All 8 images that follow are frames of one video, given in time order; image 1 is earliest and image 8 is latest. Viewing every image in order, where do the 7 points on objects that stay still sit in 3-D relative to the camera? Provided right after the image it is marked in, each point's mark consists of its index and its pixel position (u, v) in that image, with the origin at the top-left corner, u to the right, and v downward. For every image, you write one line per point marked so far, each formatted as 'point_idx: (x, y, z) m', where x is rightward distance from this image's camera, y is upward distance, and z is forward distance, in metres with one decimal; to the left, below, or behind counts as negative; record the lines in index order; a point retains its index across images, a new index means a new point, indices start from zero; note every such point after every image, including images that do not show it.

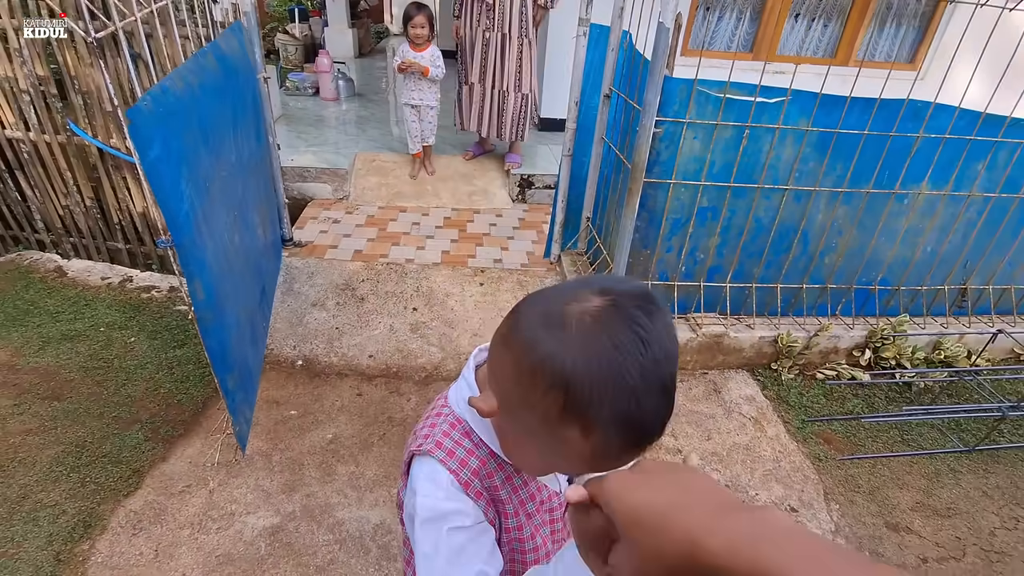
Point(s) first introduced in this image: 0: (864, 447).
0: (+1.4, -0.6, +2.1) m
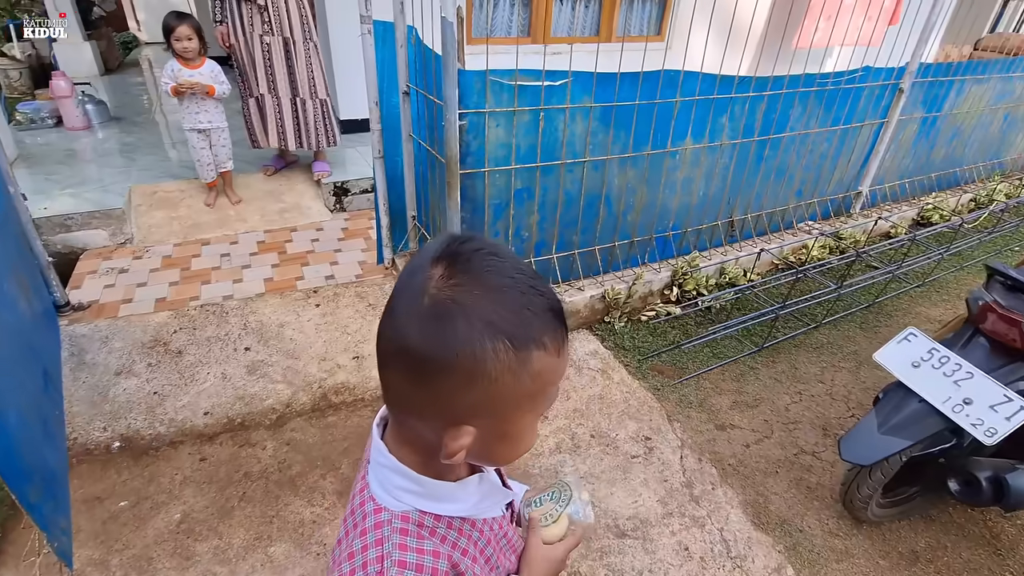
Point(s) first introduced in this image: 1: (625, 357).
0: (+0.8, -0.4, +2.5) m
1: (+0.6, -0.3, +2.6) m
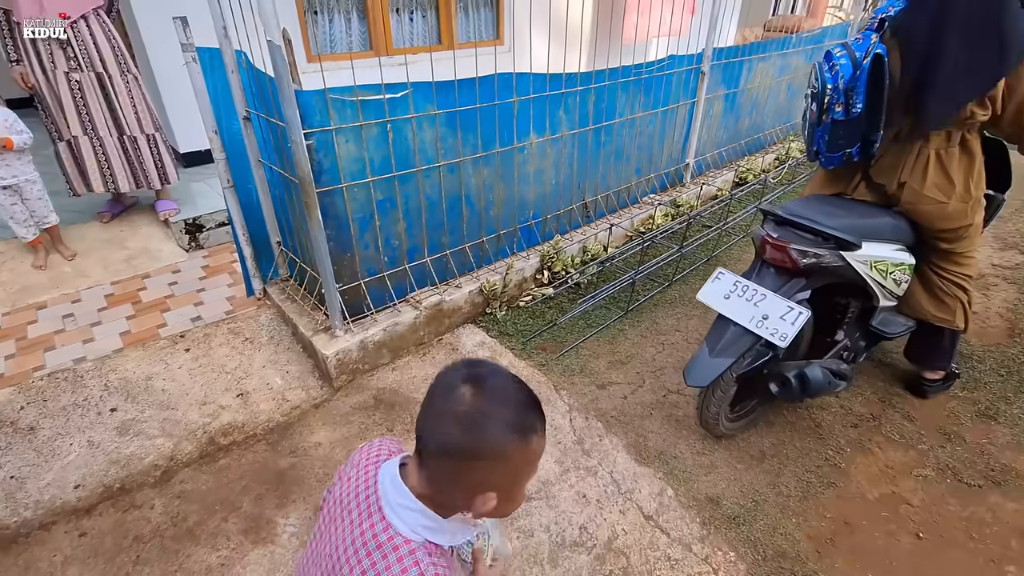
0: (+0.3, -0.3, +2.7) m
1: (0.0, -0.3, +2.7) m
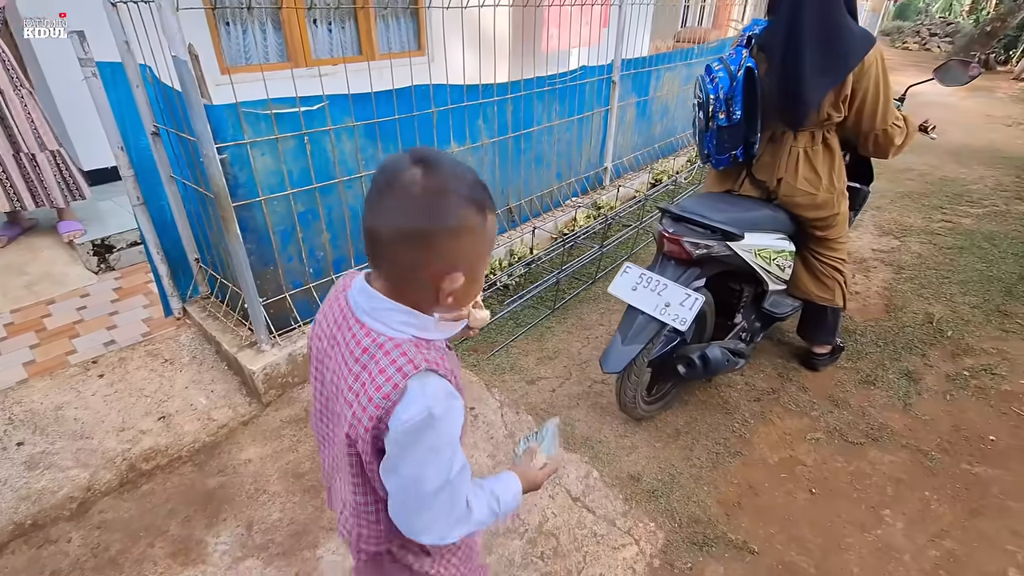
0: (-0.1, -0.3, +2.8) m
1: (-0.4, -0.3, +2.8) m
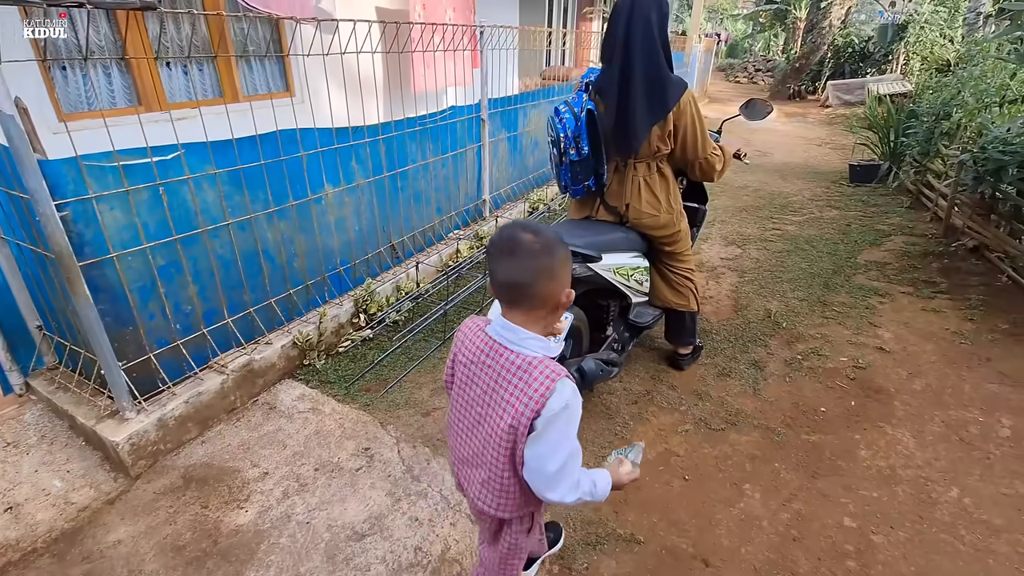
0: (-0.7, -0.5, +2.8) m
1: (-0.9, -0.5, +2.7) m
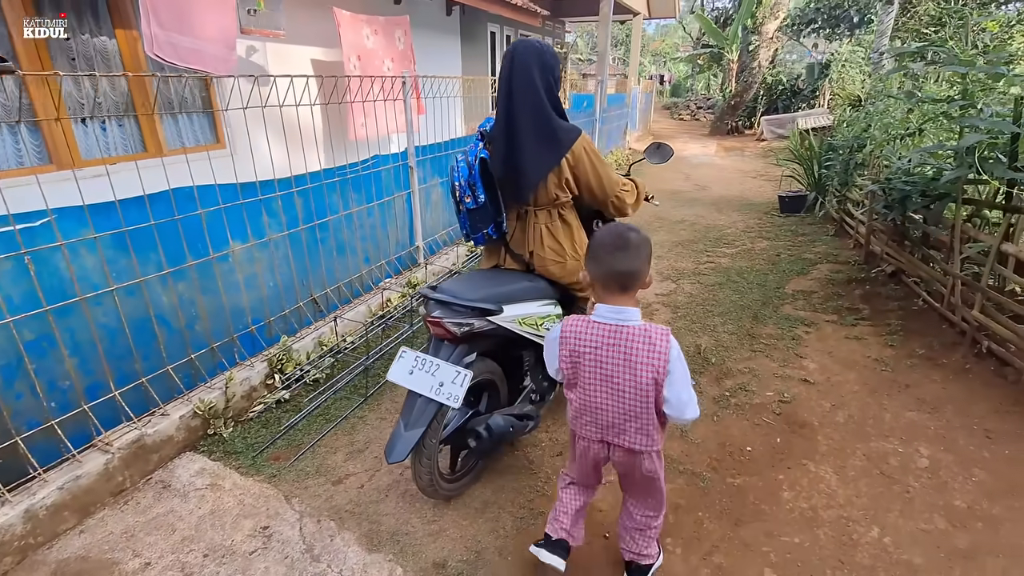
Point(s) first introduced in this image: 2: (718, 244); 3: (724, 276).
0: (-1.1, -0.8, +2.7) m
1: (-1.3, -0.8, +2.5) m
2: (+2.1, +0.4, +5.3) m
3: (+1.8, +0.1, +4.5) m
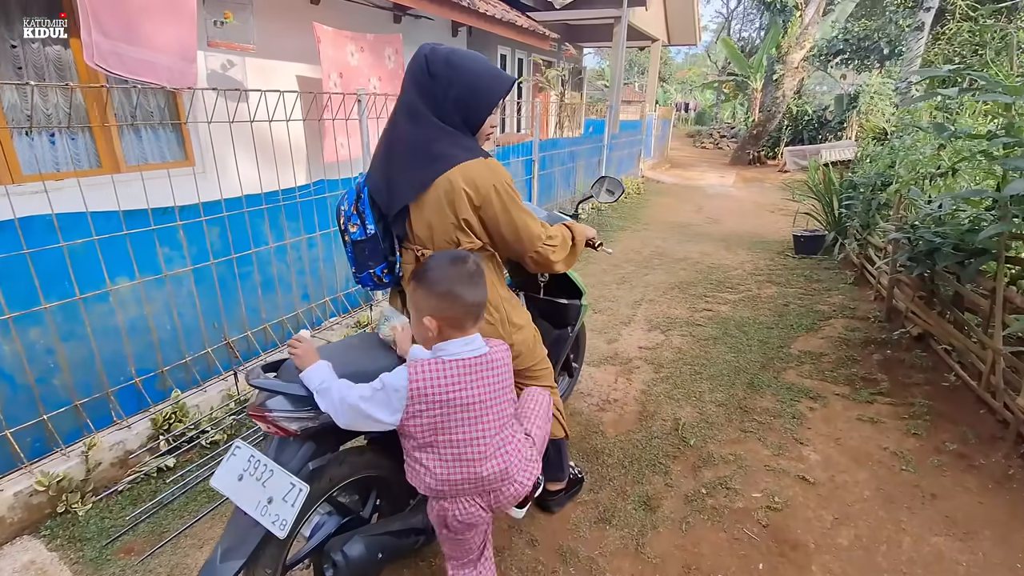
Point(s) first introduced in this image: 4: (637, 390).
0: (-1.4, -1.0, +2.2) m
1: (-1.7, -1.0, +2.1) m
2: (+1.9, 0.0, +4.8) m
3: (+1.6, -0.3, +3.9) m
4: (+0.7, -0.6, +3.1) m
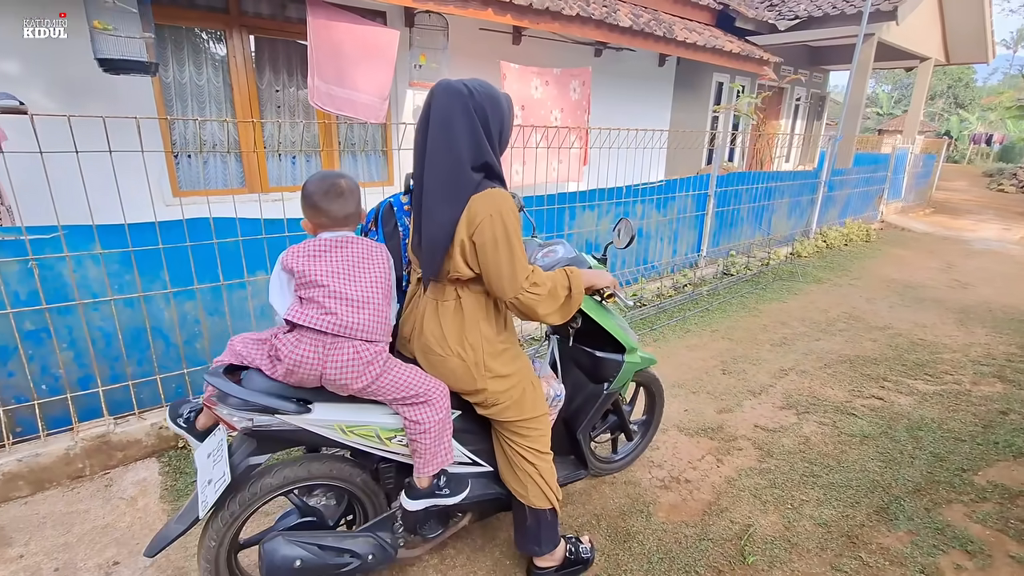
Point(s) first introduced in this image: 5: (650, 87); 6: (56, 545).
0: (-1.4, -1.0, +2.6) m
1: (-1.6, -1.0, +2.6) m
2: (+2.8, -0.6, +3.7) m
3: (+2.1, -0.8, +3.0) m
4: (+1.0, -0.9, +2.6) m
5: (+2.0, +3.0, +7.9) m
6: (-1.9, -1.1, +2.2) m
